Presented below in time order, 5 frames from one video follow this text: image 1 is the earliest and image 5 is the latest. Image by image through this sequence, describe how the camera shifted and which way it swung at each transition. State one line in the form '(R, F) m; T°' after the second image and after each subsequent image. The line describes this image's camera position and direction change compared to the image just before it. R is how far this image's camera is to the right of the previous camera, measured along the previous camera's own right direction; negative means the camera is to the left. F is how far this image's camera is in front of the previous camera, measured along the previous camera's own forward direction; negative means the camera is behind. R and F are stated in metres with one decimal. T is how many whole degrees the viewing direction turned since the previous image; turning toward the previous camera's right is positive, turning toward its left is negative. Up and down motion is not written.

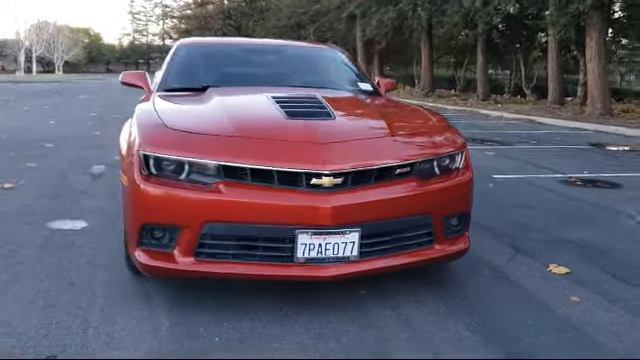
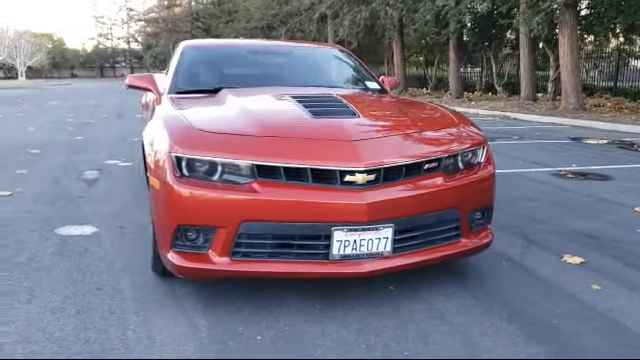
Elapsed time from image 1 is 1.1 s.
(-0.4, 0.0) m; +3°
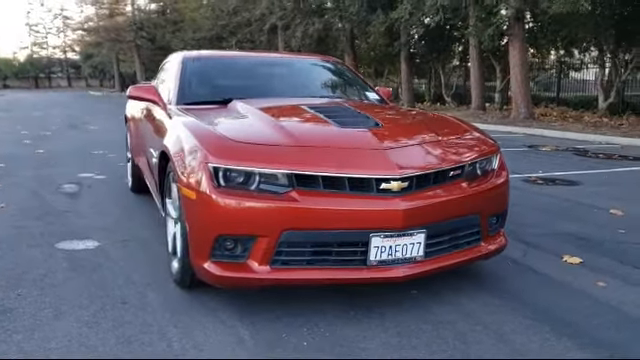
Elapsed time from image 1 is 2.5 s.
(-0.5, -0.1) m; +5°
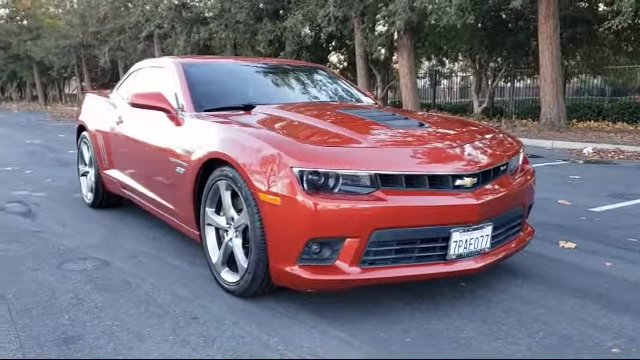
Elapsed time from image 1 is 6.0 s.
(-1.2, +0.1) m; +13°
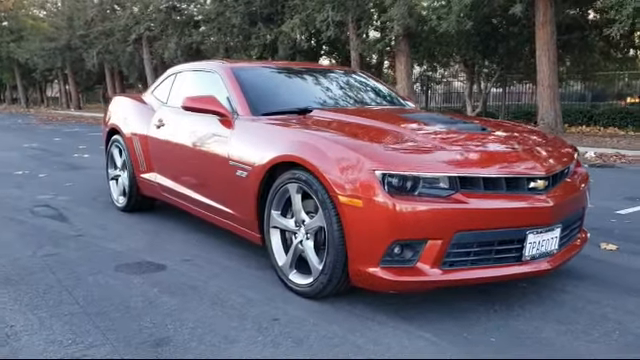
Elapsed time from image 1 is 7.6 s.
(-0.6, 0.0) m; +2°
